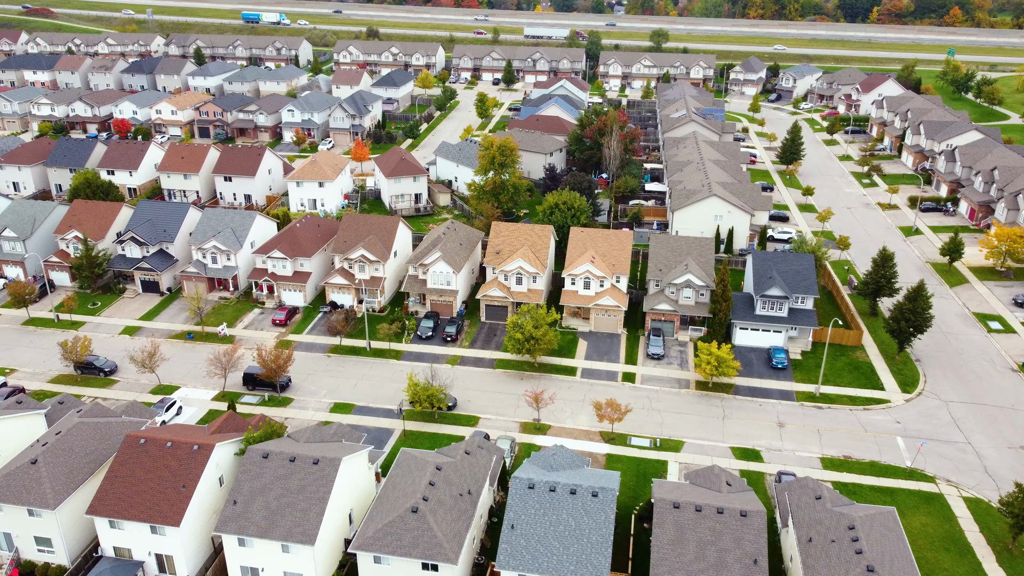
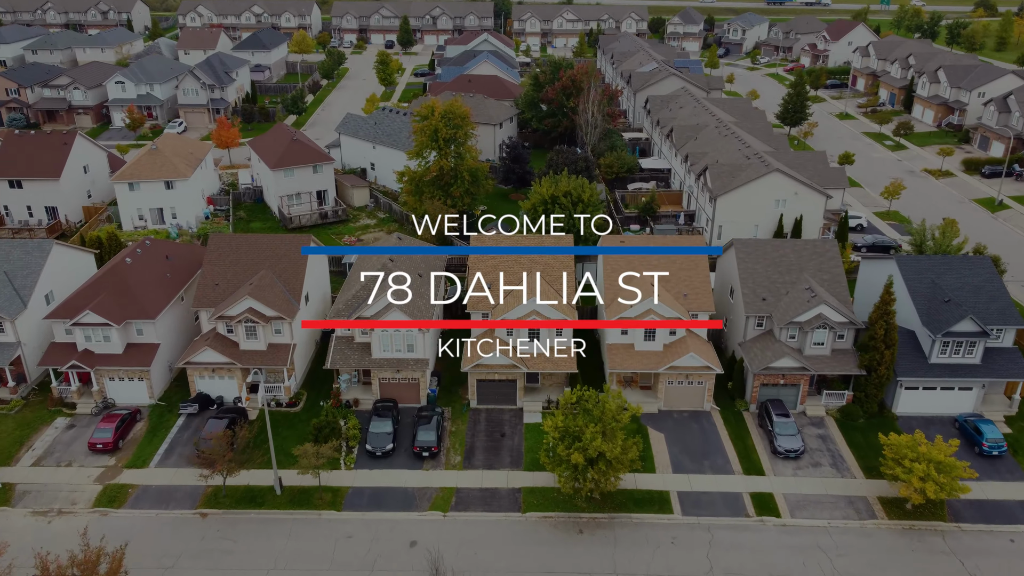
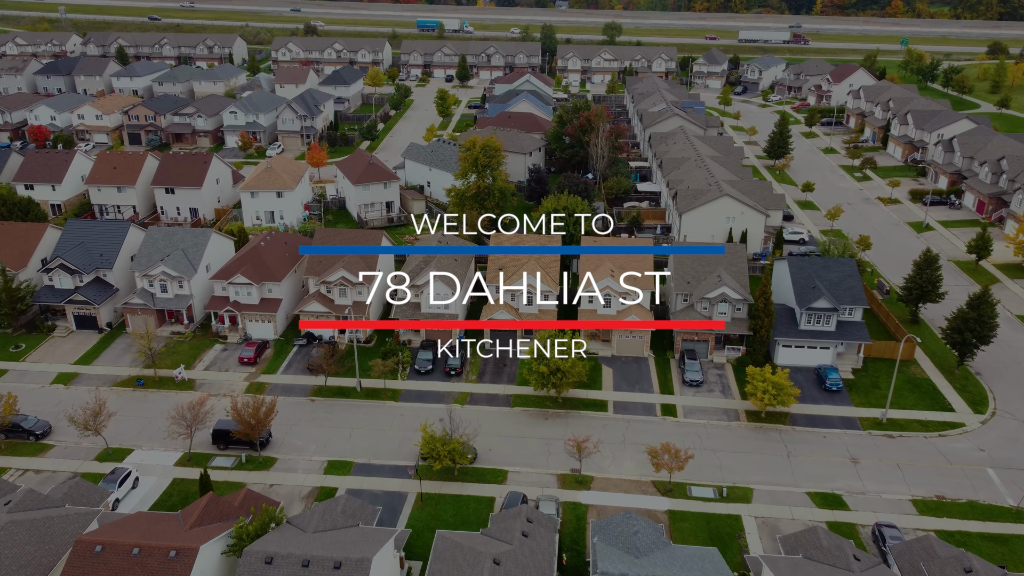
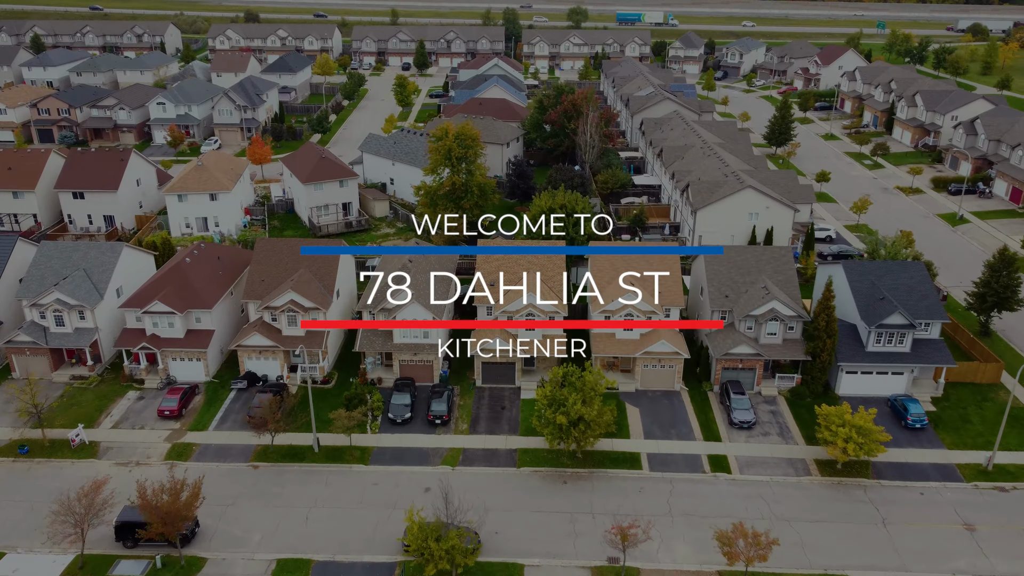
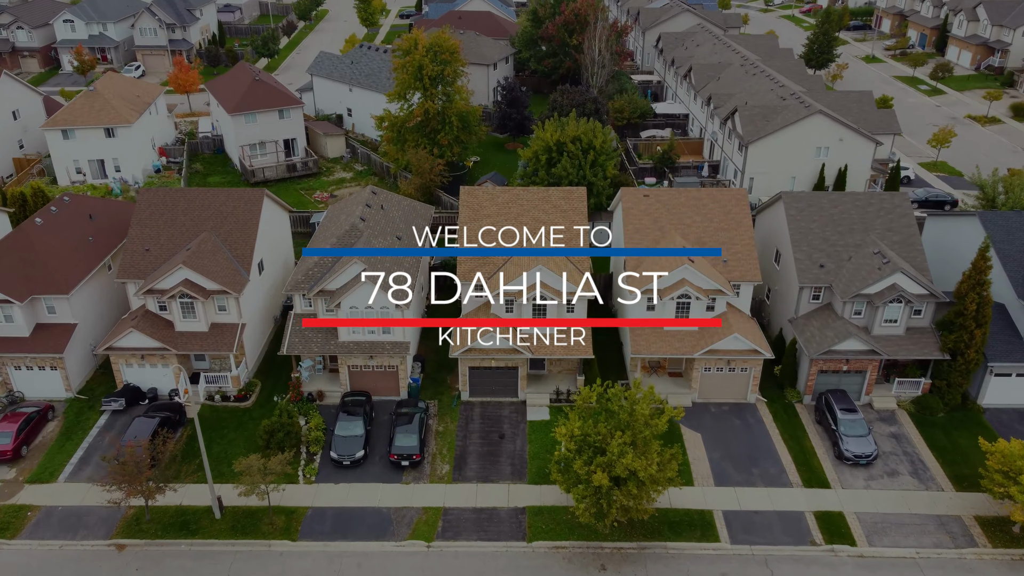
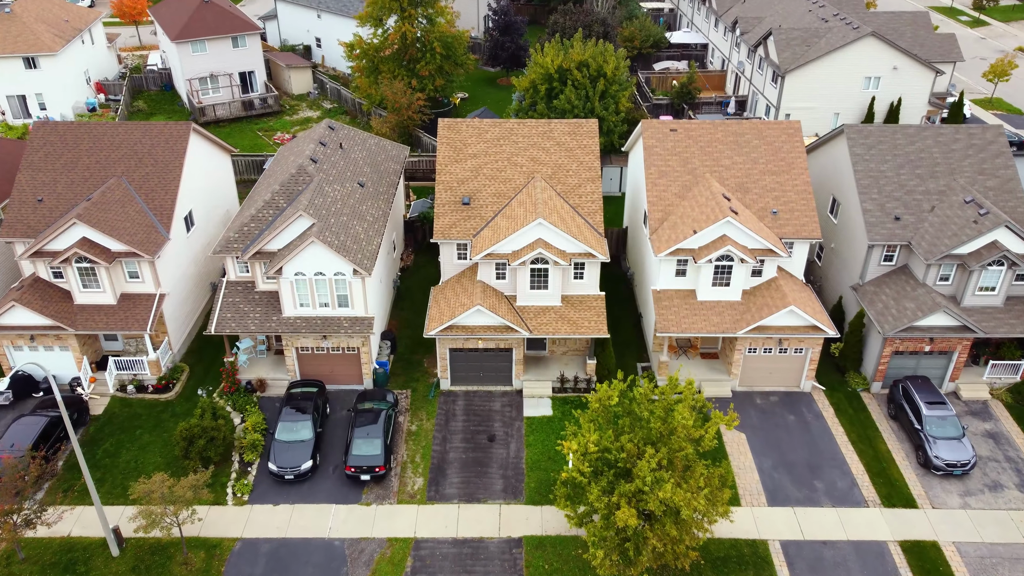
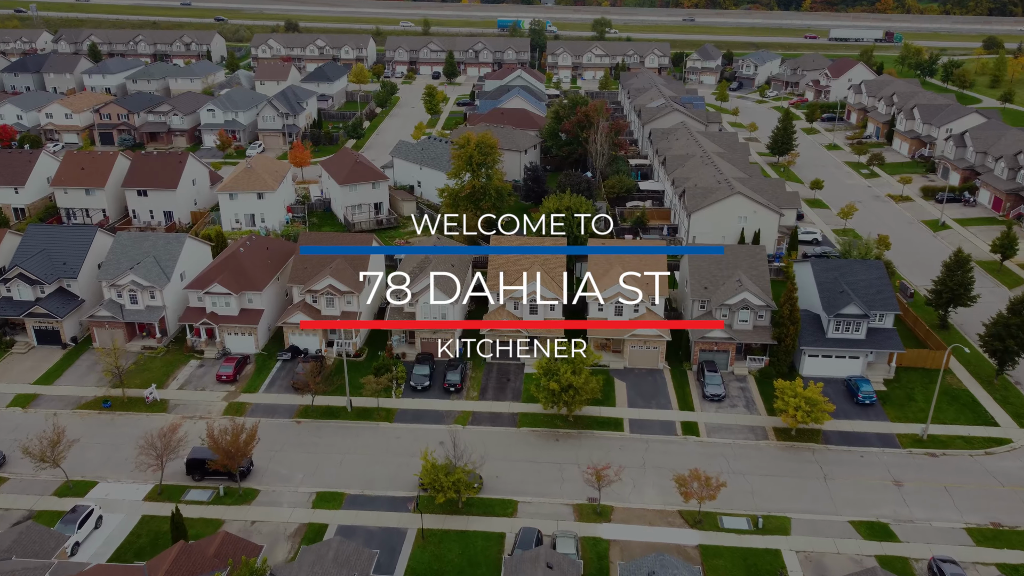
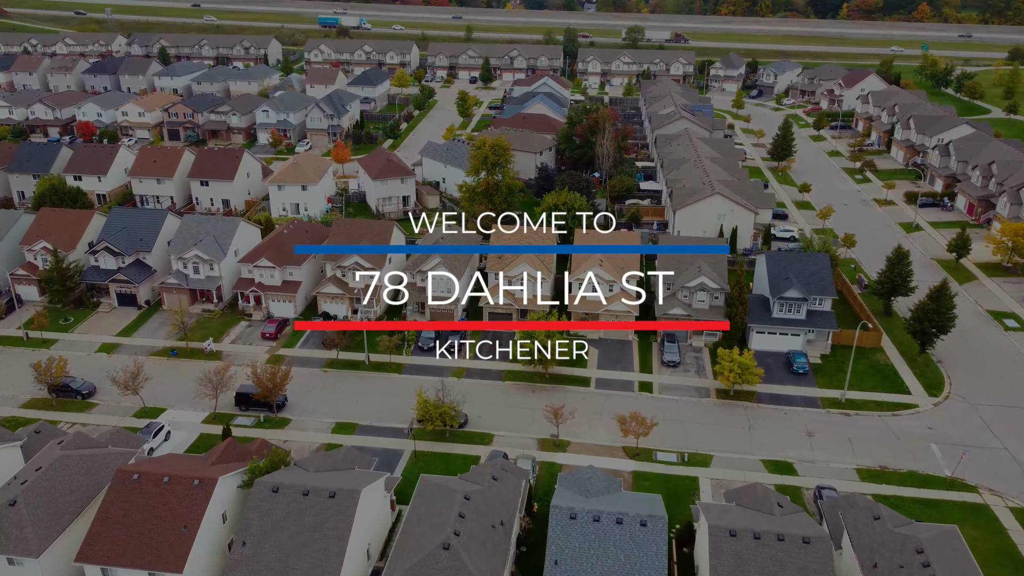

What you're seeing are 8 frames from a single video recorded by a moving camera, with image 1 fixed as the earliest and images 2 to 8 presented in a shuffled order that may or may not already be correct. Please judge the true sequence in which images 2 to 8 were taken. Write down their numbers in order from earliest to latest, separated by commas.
8, 3, 7, 4, 2, 5, 6
